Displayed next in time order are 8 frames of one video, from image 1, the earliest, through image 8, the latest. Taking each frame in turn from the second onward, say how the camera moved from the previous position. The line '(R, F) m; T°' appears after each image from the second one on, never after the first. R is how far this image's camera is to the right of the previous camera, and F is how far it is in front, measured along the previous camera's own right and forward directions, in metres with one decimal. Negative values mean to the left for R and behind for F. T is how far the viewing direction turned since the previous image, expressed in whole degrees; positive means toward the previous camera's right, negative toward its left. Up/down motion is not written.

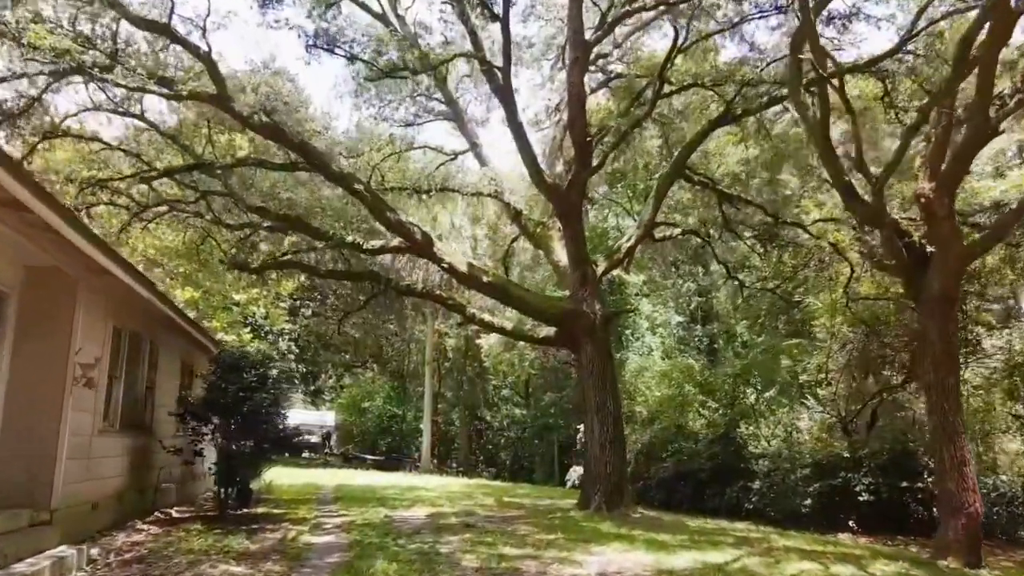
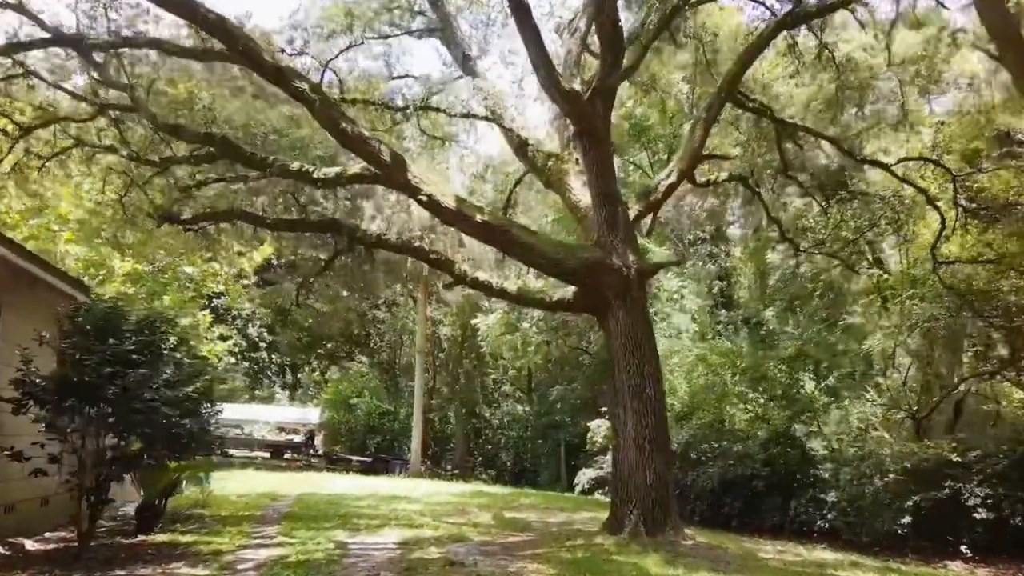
(0.0, +3.1) m; 0°
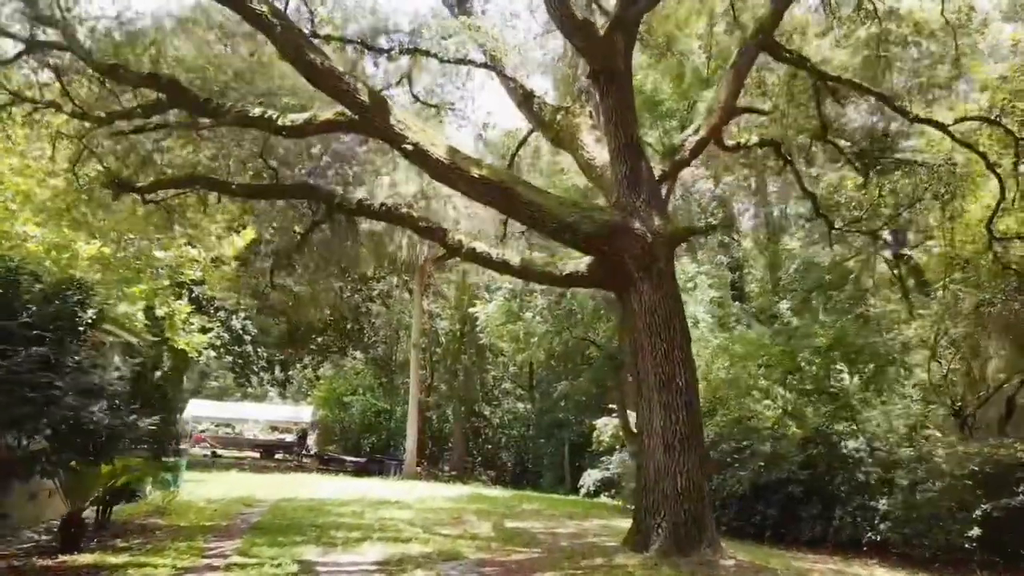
(0.0, +1.4) m; 0°
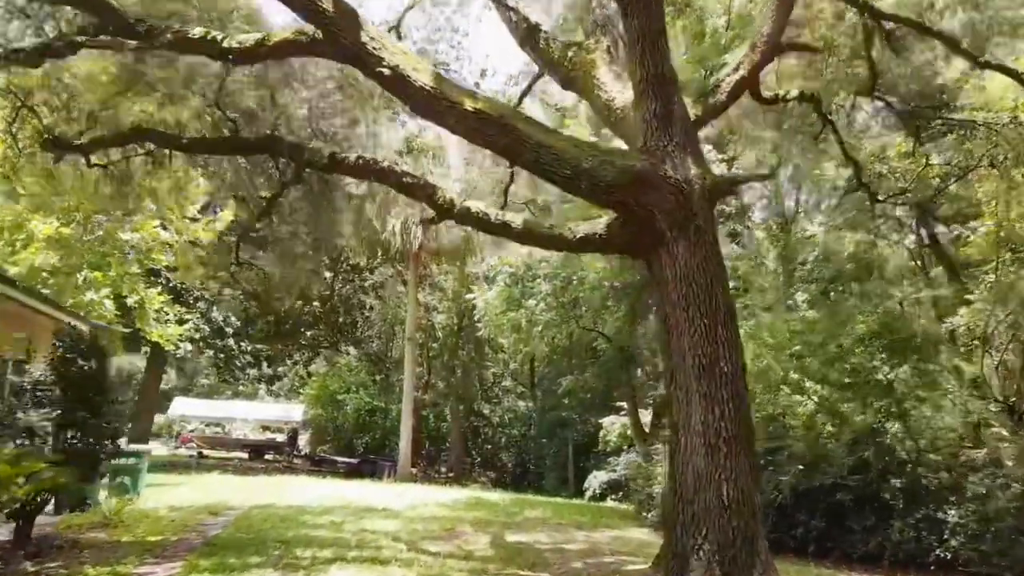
(0.0, +1.4) m; 0°
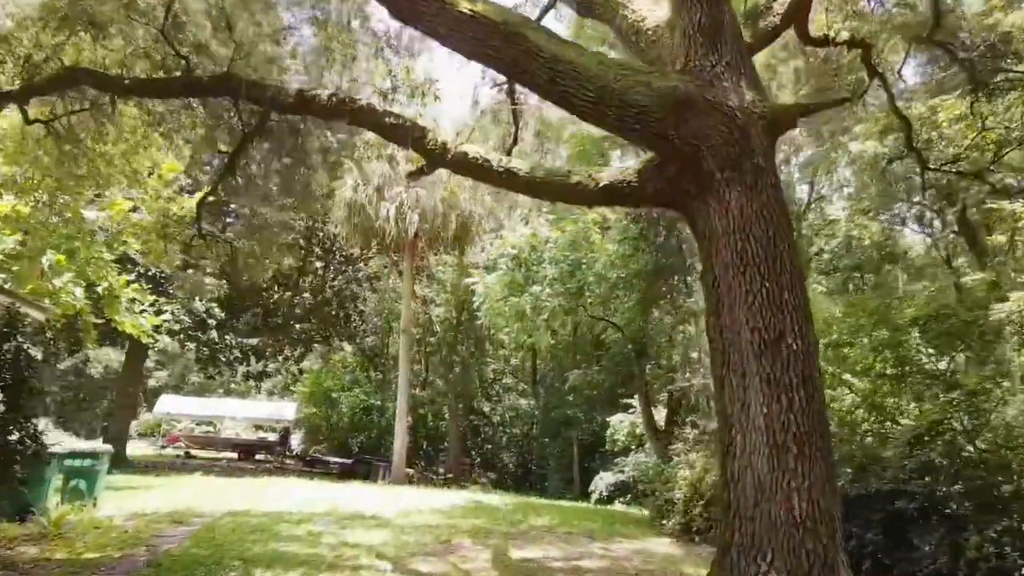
(0.0, +1.3) m; 0°
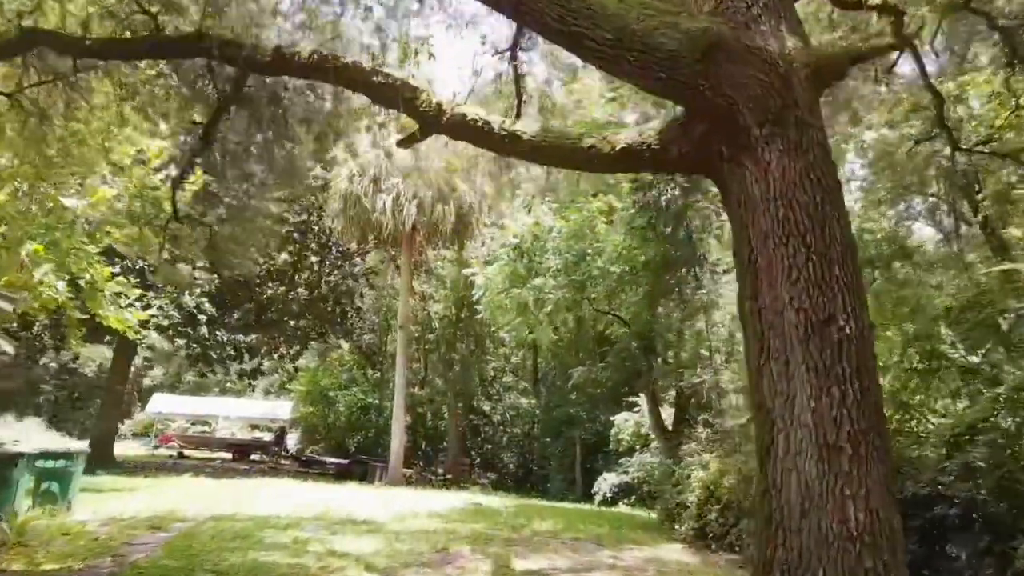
(0.0, +0.6) m; 0°
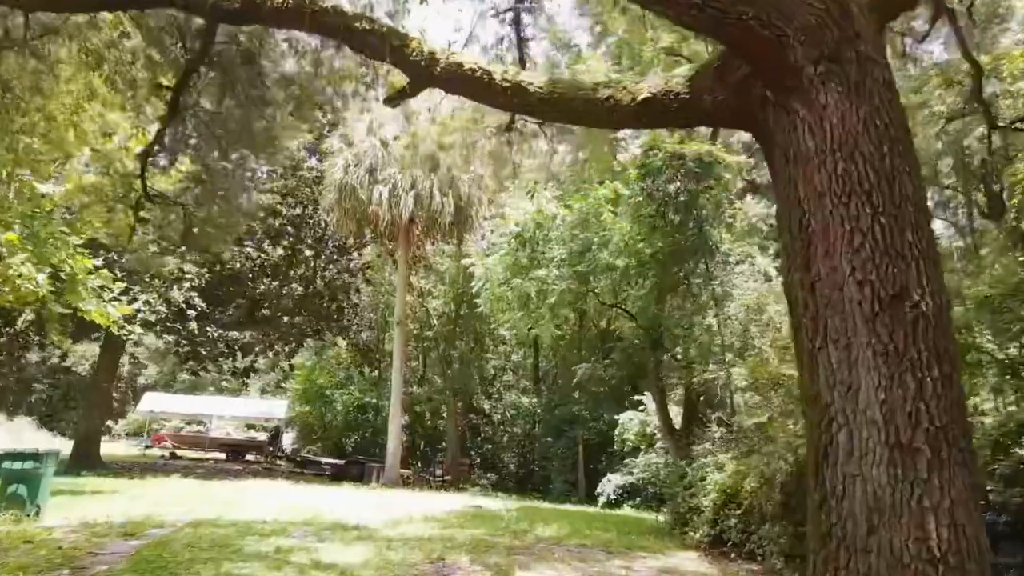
(0.0, +0.7) m; 0°
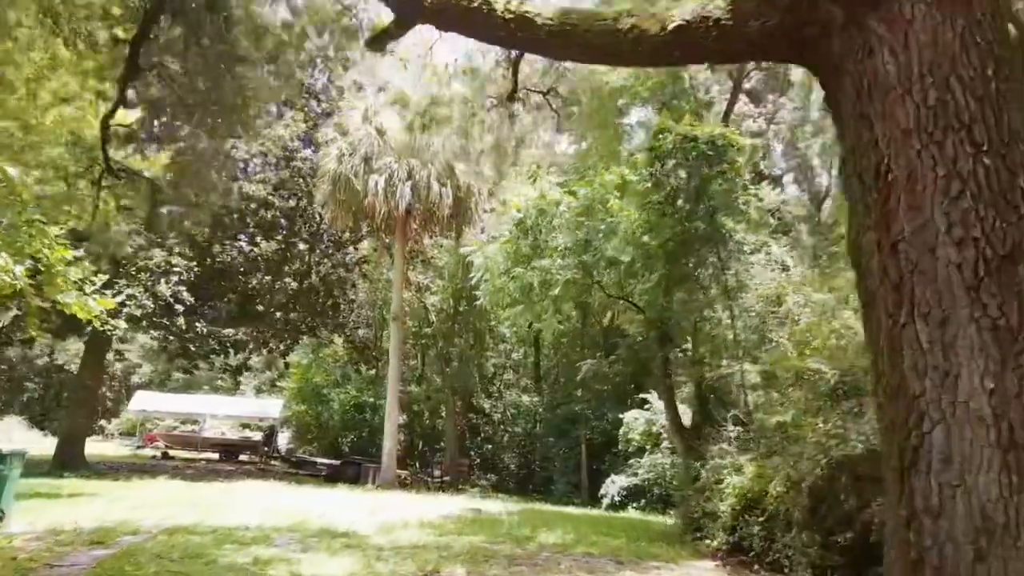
(0.0, +0.7) m; 0°
